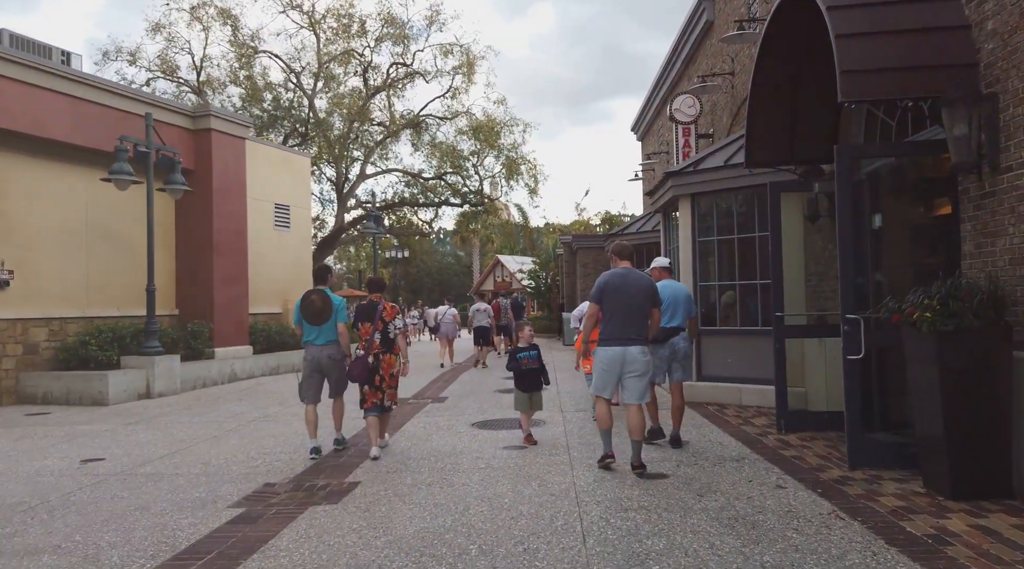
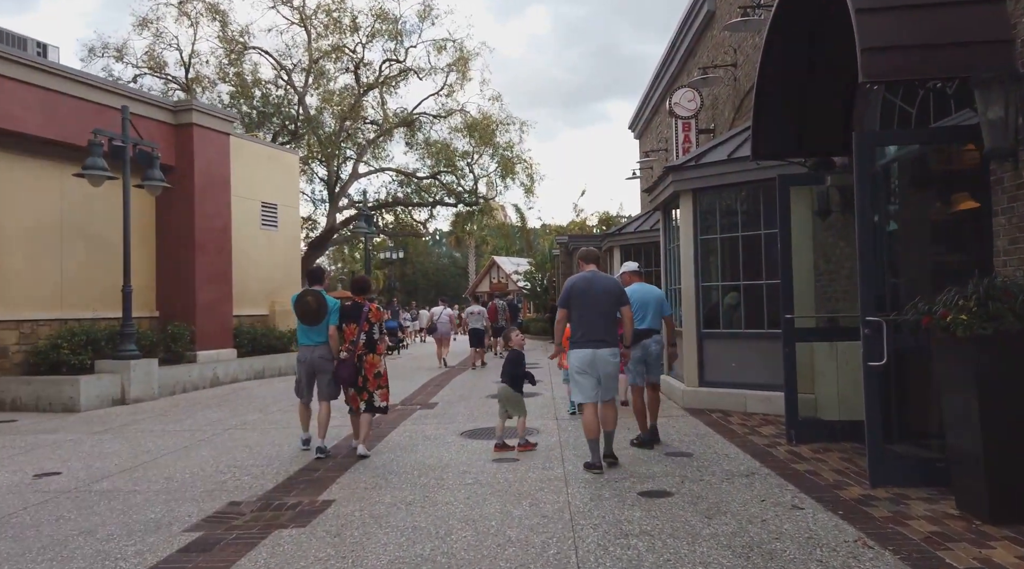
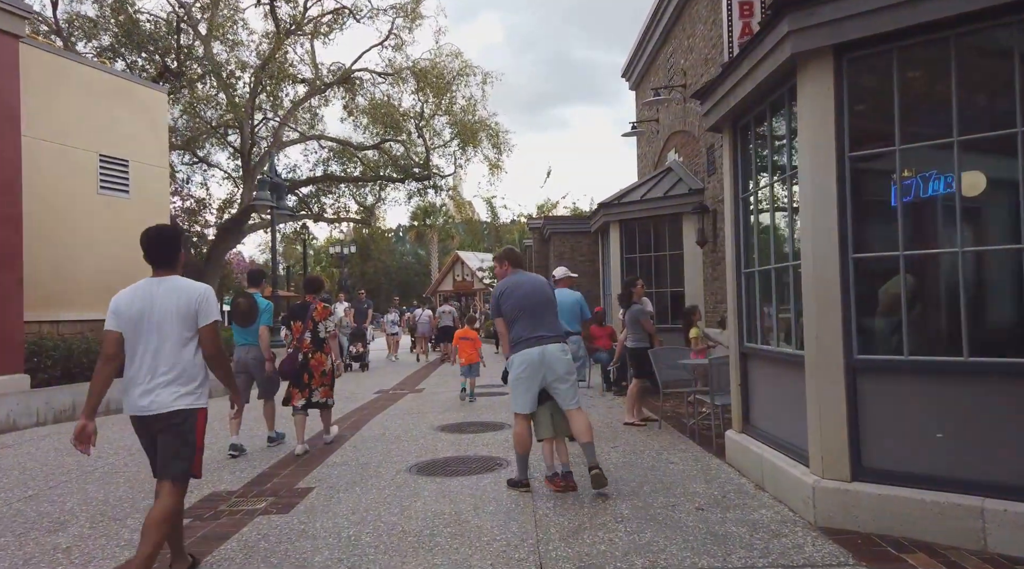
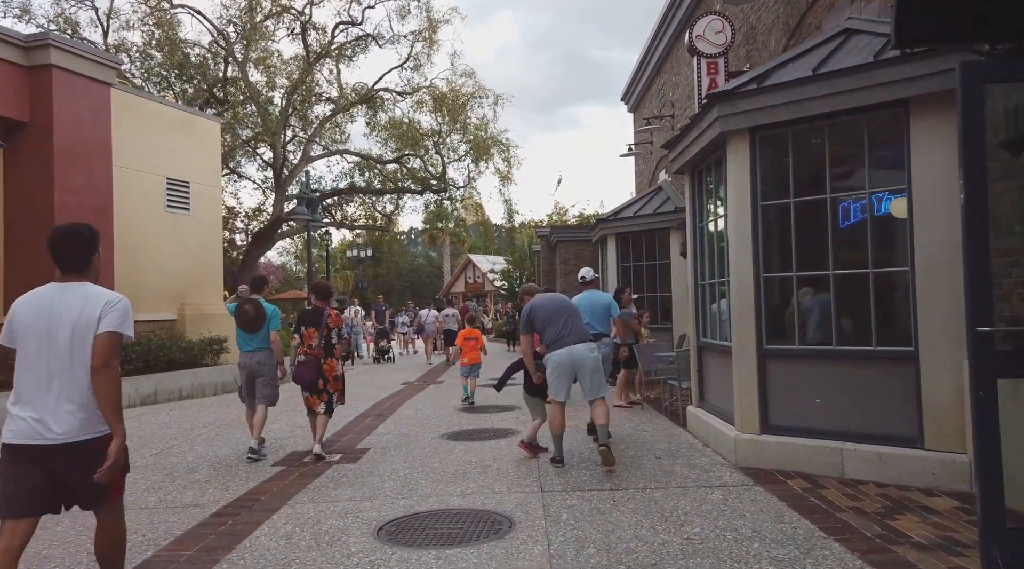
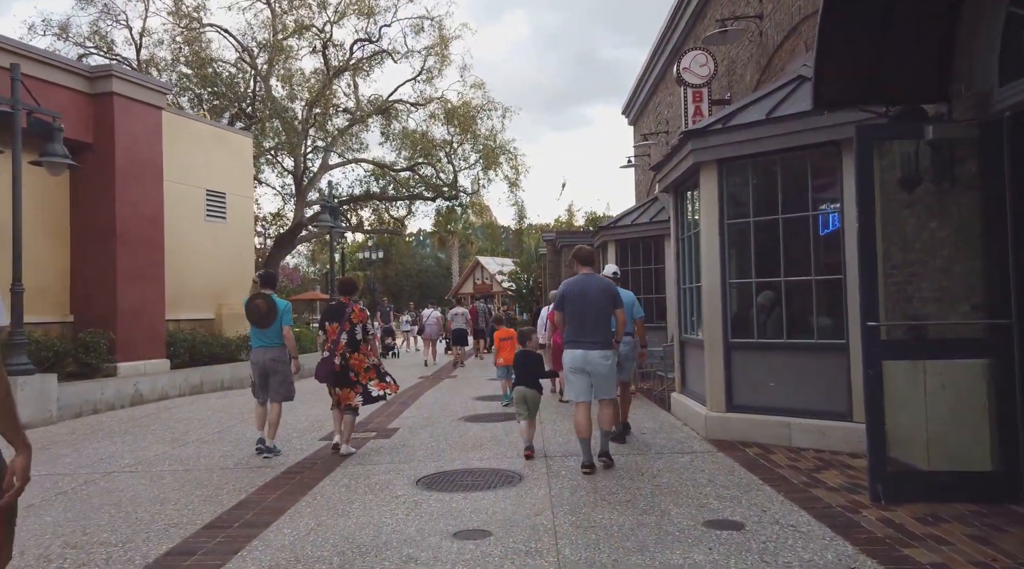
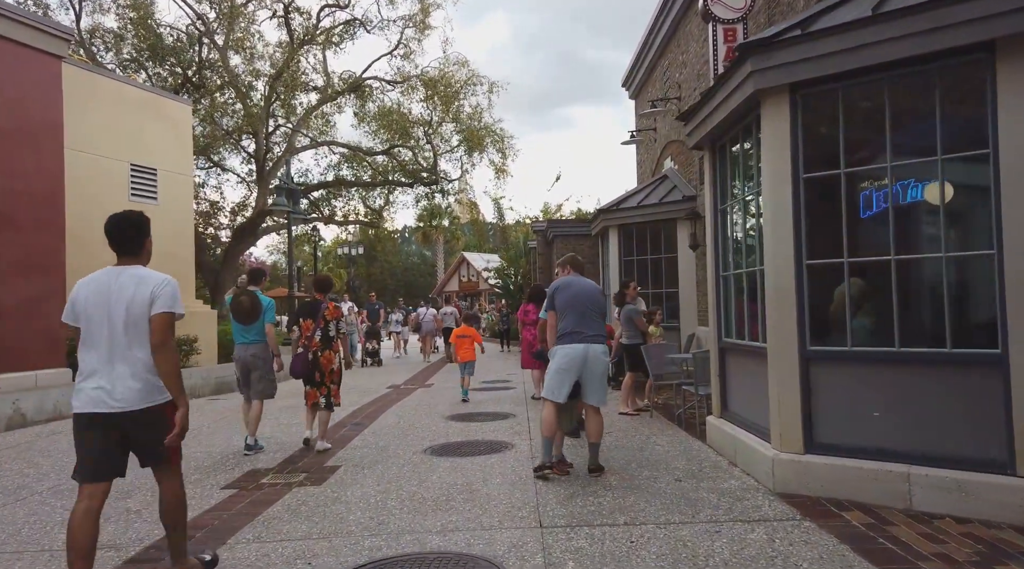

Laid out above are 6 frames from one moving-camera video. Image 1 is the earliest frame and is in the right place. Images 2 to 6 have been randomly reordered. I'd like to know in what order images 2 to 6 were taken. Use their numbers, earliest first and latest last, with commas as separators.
2, 5, 4, 6, 3
